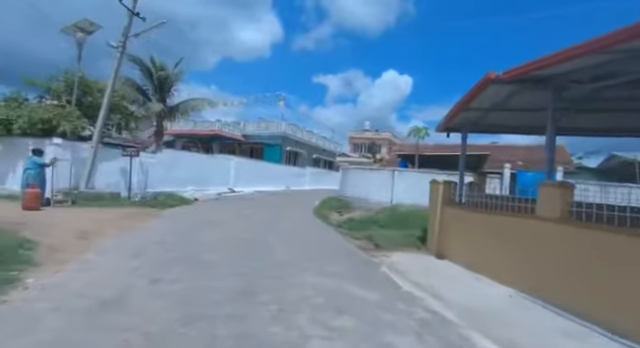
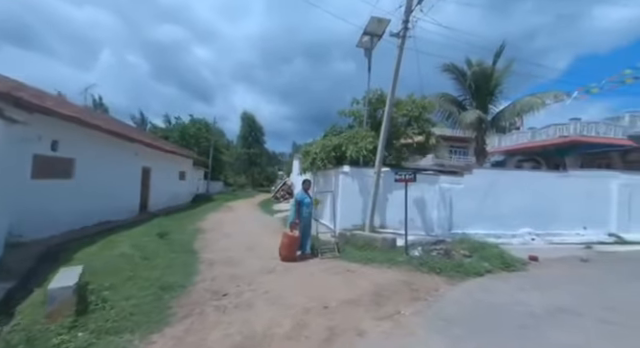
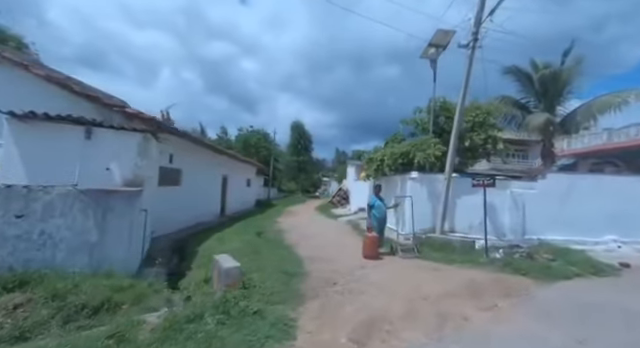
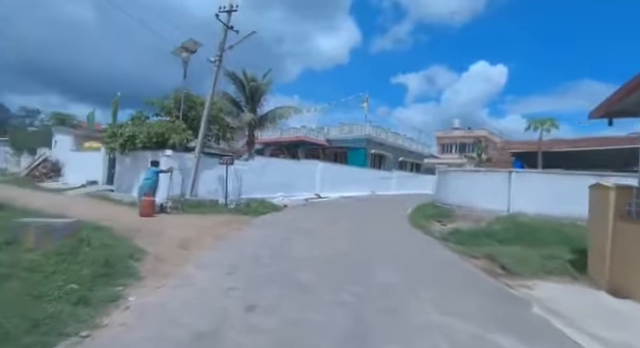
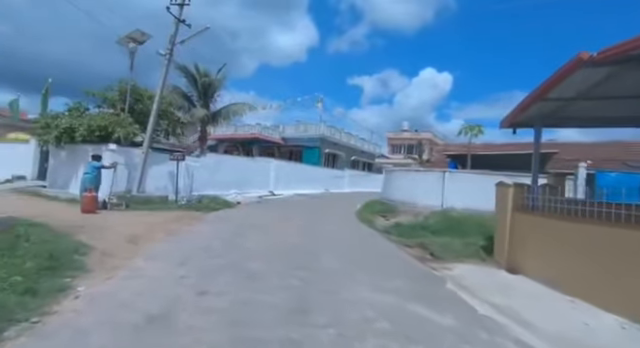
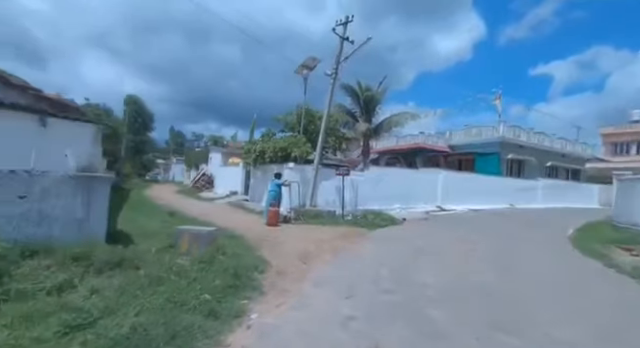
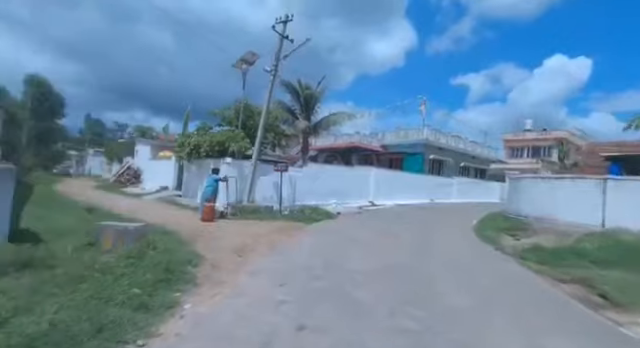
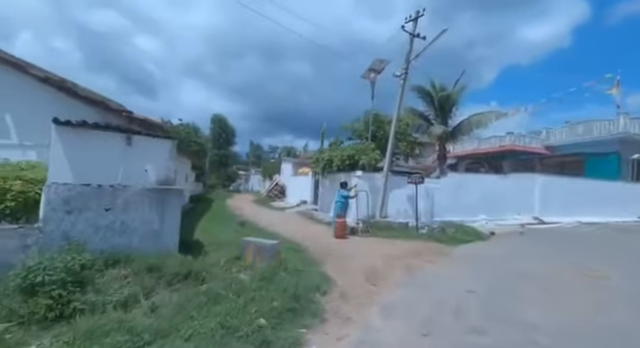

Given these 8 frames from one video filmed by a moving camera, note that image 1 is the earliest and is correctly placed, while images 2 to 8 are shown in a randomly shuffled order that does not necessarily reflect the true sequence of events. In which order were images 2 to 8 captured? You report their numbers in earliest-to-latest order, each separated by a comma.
5, 4, 7, 6, 8, 3, 2
